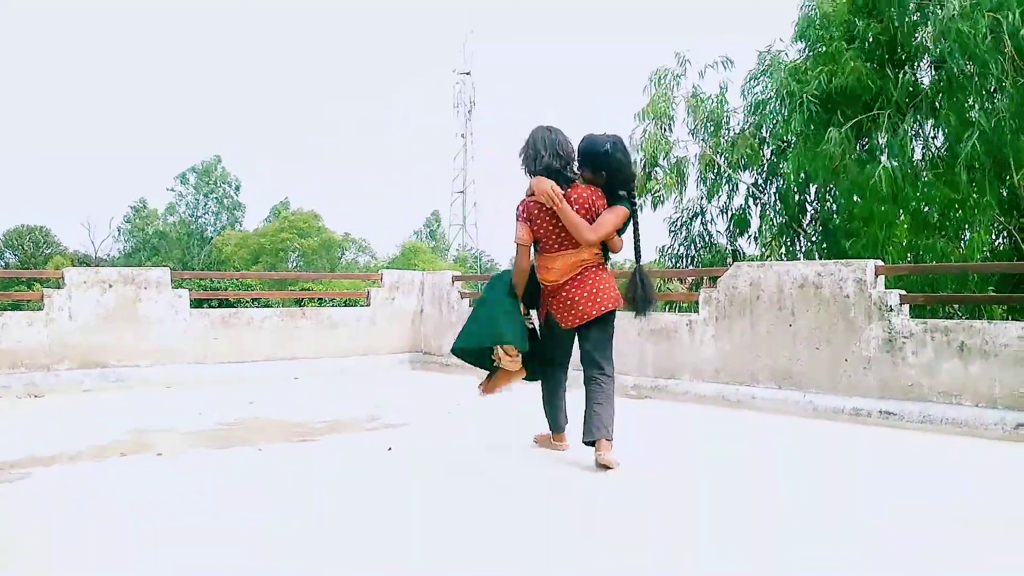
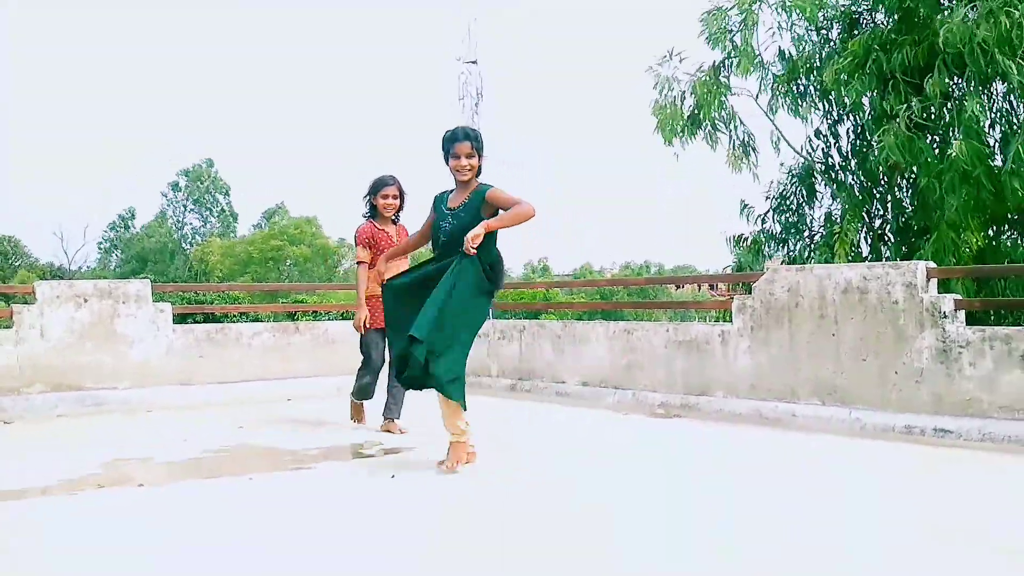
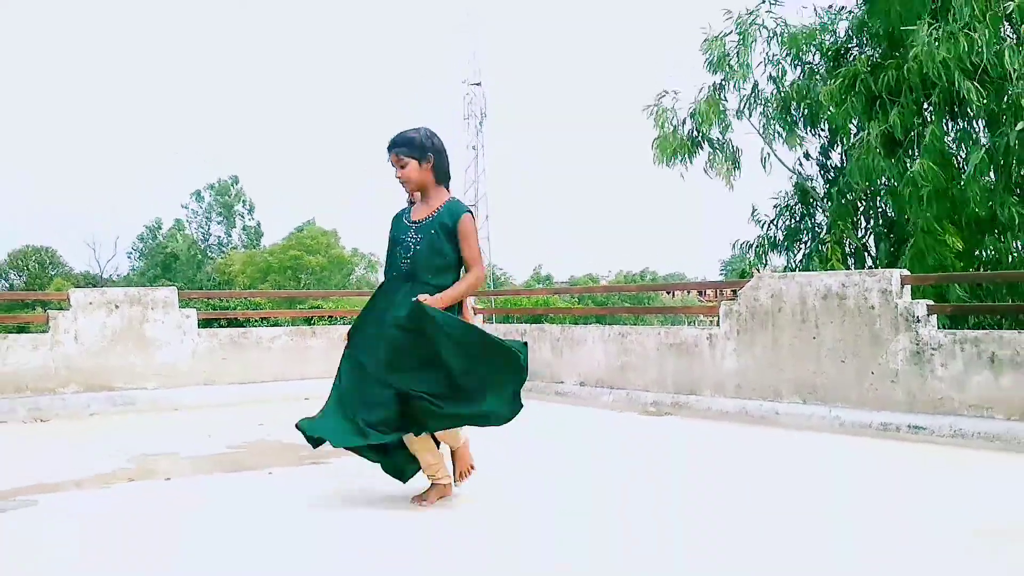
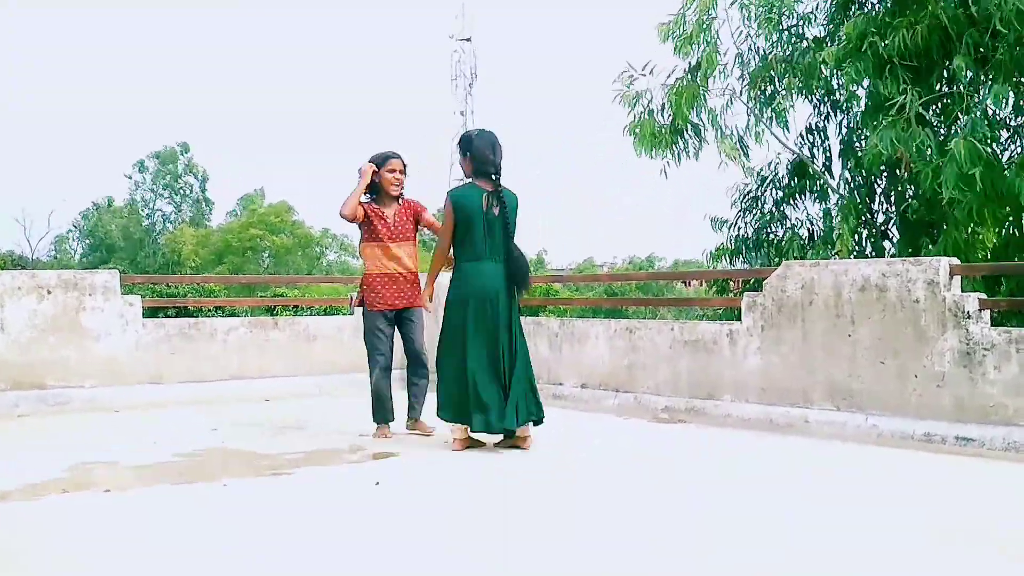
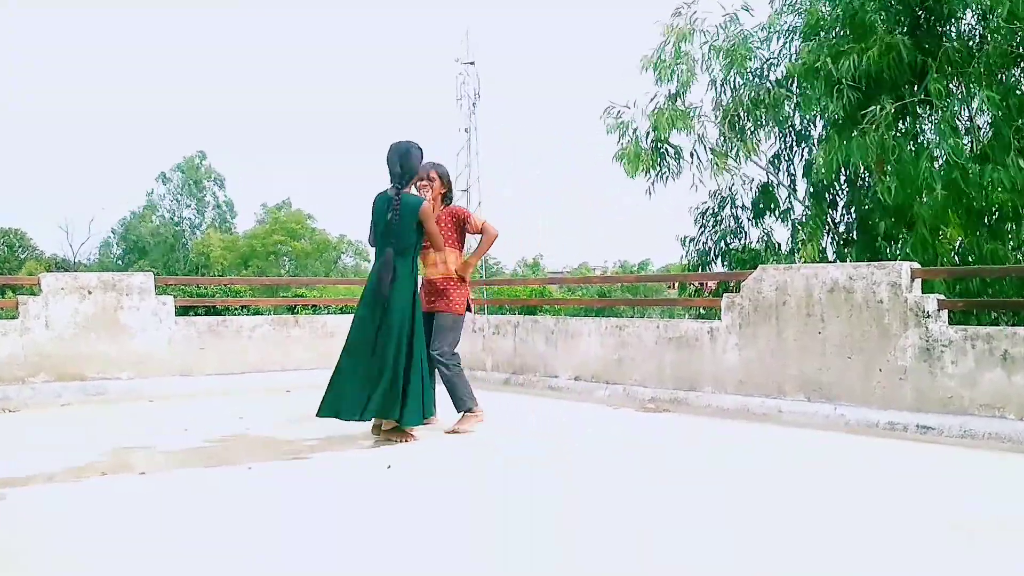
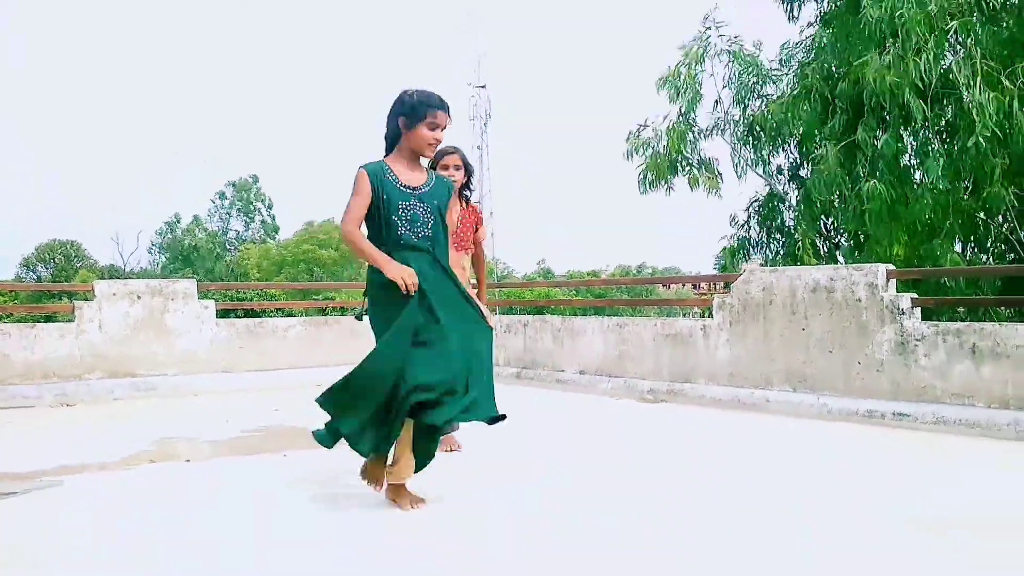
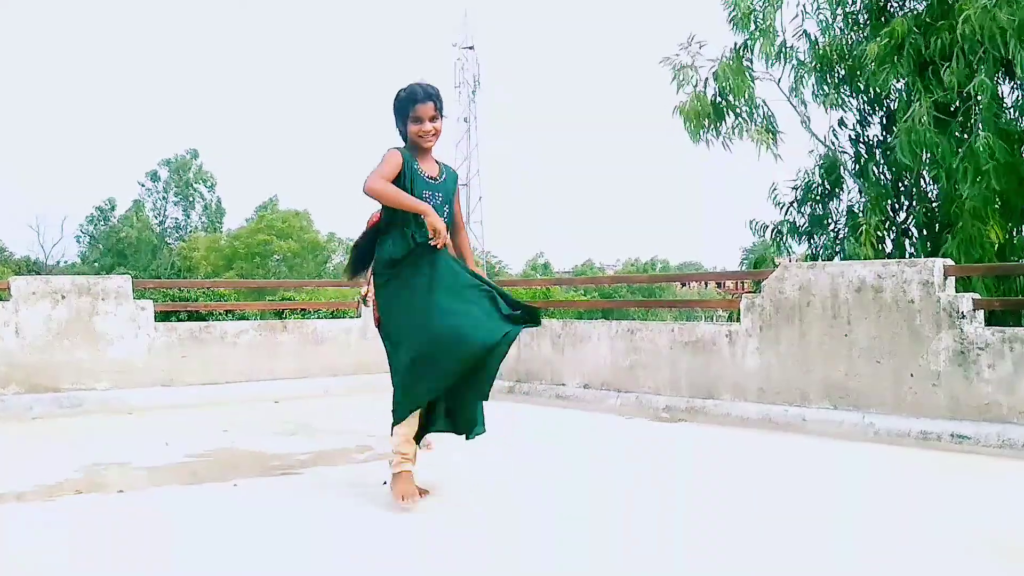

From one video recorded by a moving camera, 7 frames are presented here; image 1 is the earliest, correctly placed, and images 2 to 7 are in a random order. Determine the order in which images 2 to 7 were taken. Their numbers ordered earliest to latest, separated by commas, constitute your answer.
5, 4, 2, 7, 3, 6
